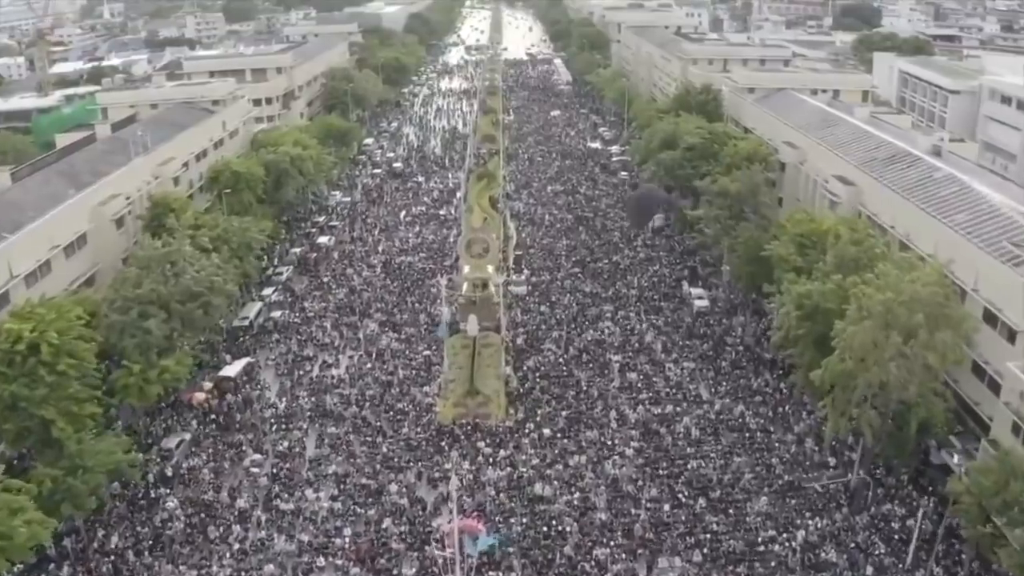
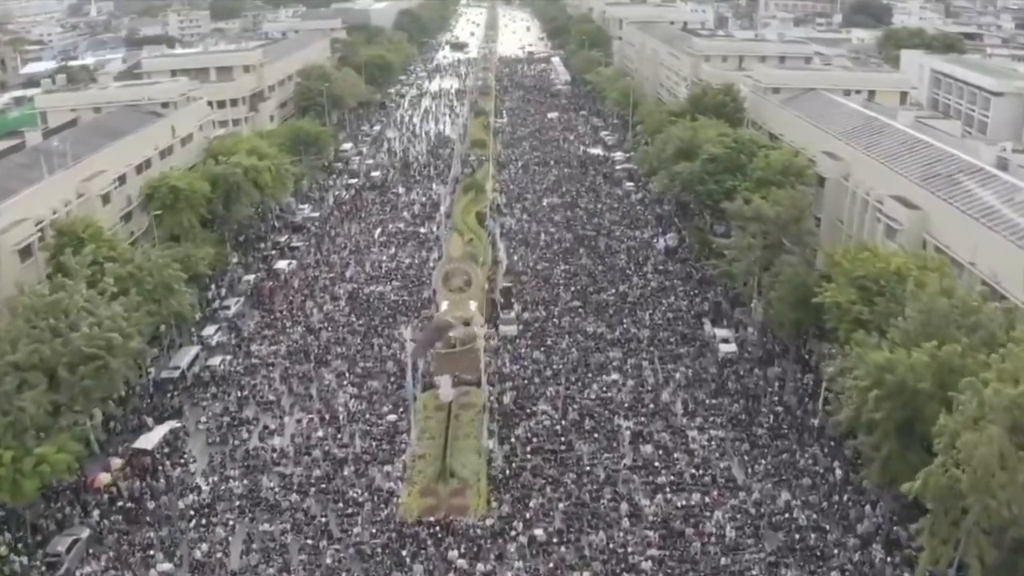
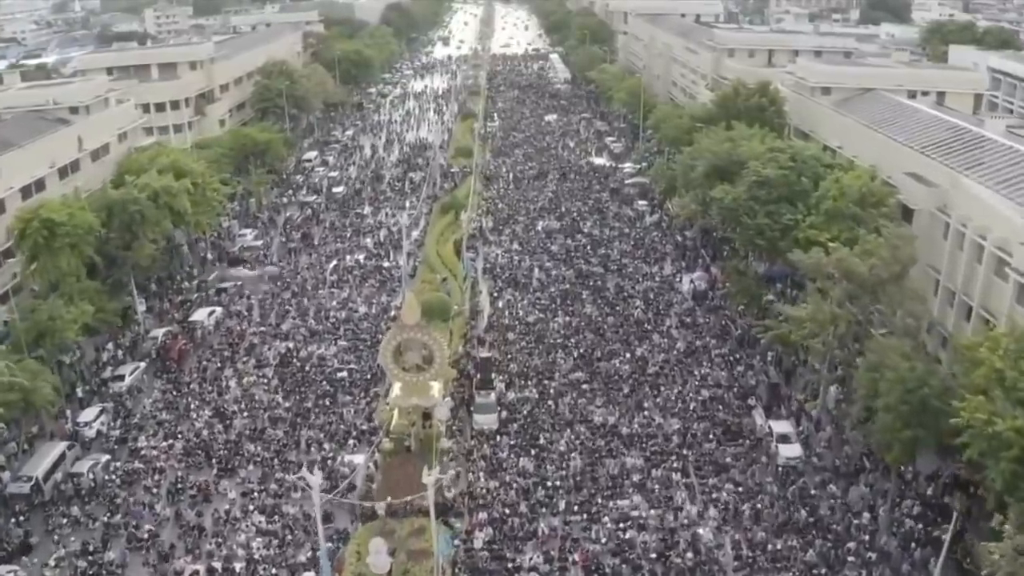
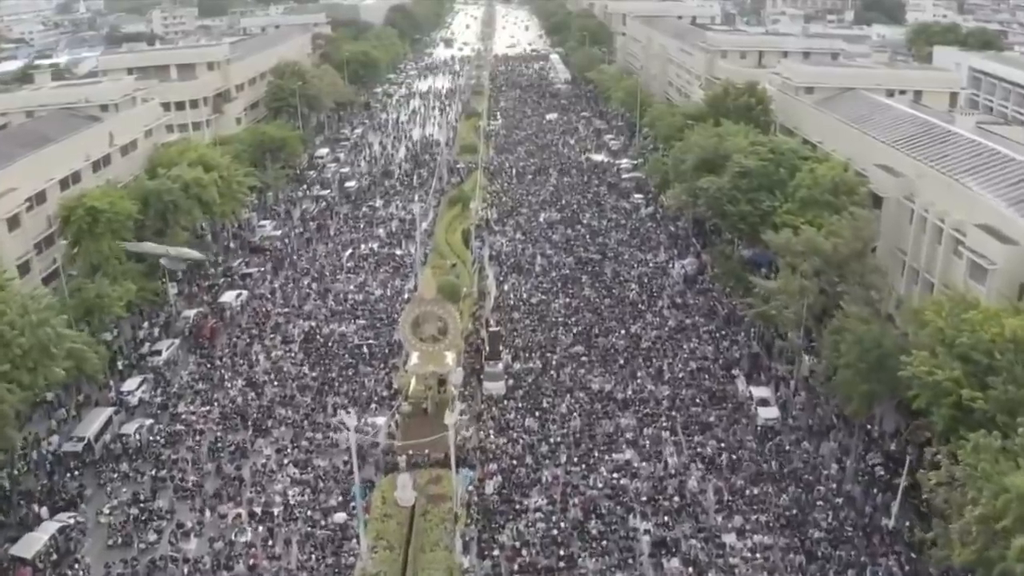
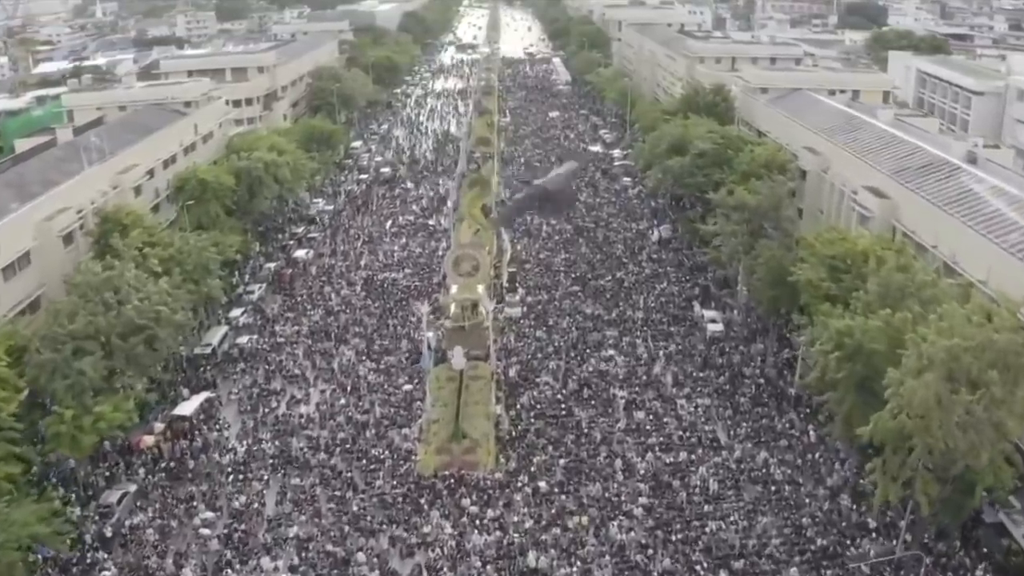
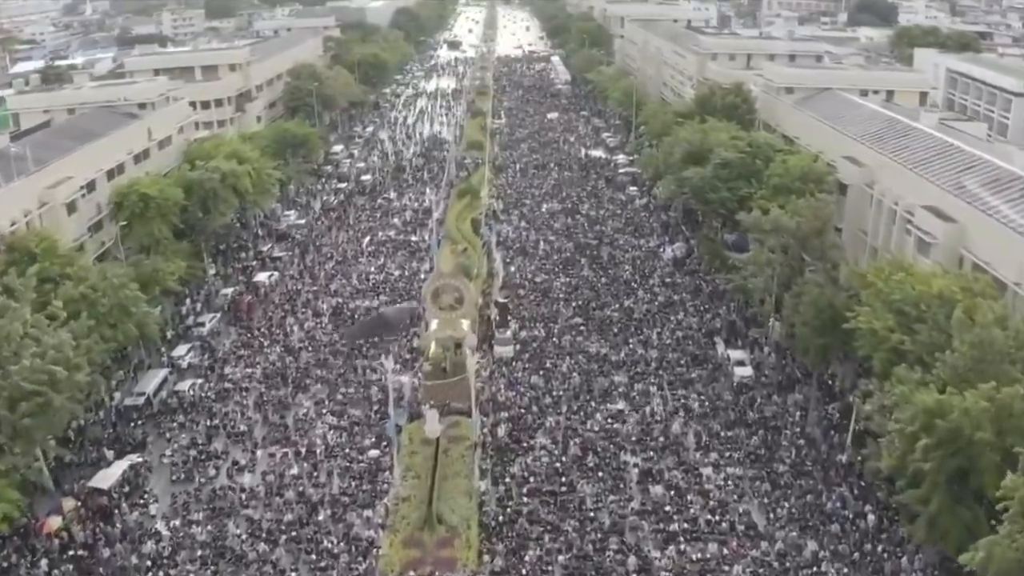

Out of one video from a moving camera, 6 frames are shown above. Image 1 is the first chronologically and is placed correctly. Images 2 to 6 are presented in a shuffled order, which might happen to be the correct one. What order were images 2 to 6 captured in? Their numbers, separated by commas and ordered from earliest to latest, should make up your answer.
5, 2, 6, 4, 3
